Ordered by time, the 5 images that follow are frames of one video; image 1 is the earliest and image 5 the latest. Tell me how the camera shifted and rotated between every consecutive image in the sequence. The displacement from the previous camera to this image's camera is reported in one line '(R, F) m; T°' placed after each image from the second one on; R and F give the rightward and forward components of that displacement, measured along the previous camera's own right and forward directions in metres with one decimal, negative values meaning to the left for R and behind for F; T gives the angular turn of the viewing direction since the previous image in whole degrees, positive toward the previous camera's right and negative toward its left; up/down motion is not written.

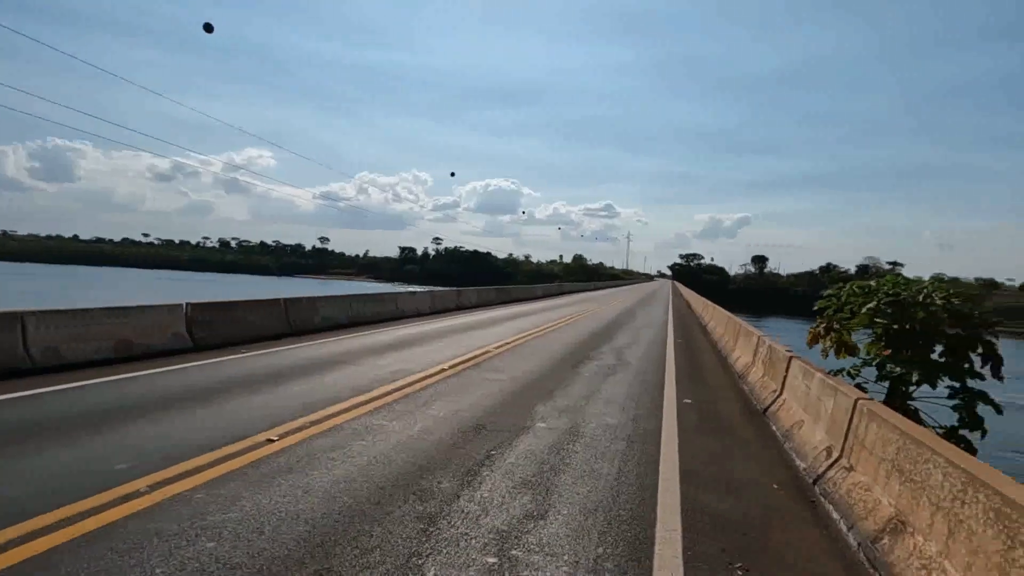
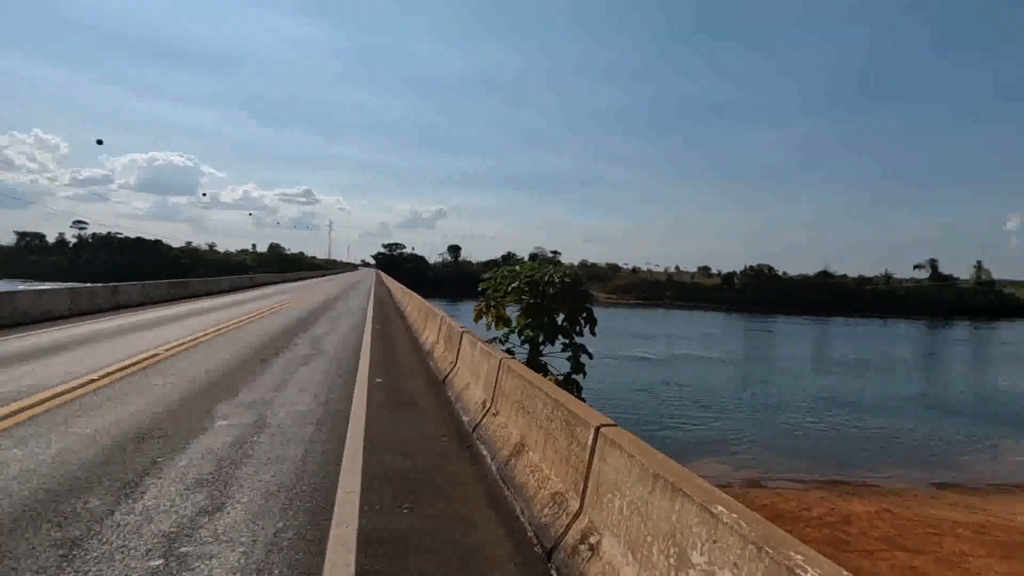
(+0.1, -0.4) m; +31°
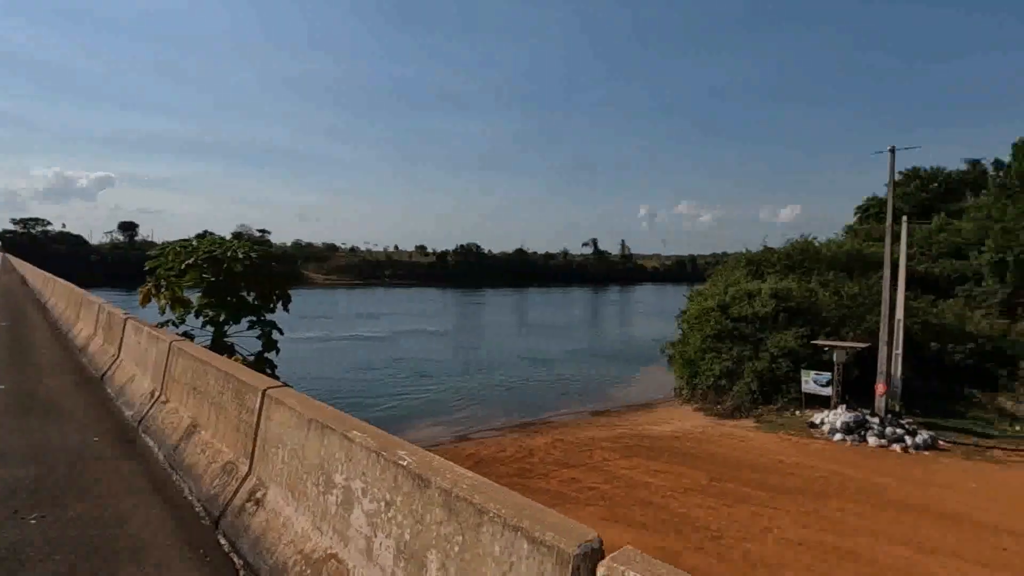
(+0.2, -0.4) m; +29°
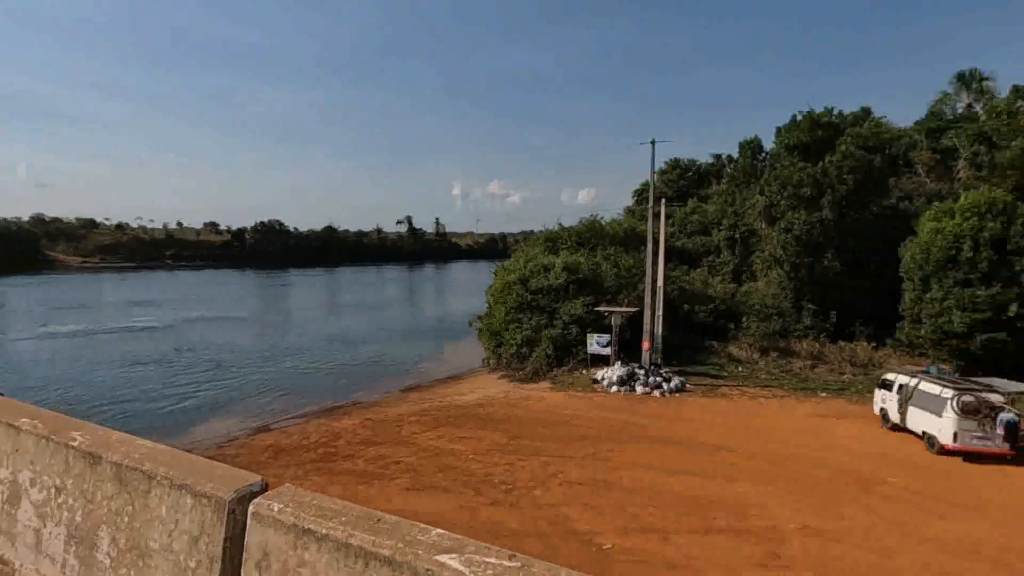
(+0.4, -0.2) m; +19°
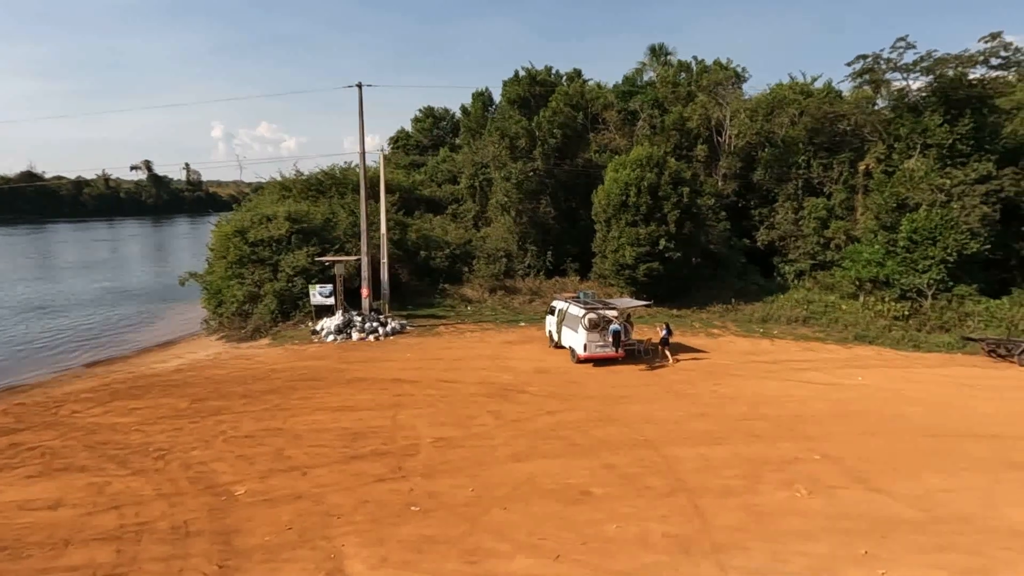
(+3.0, -0.9) m; +22°
